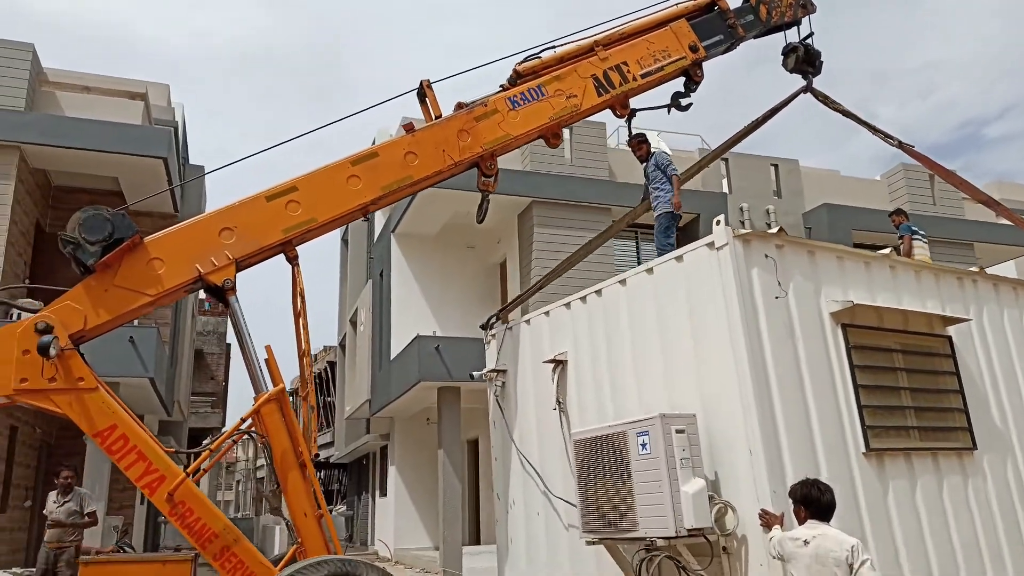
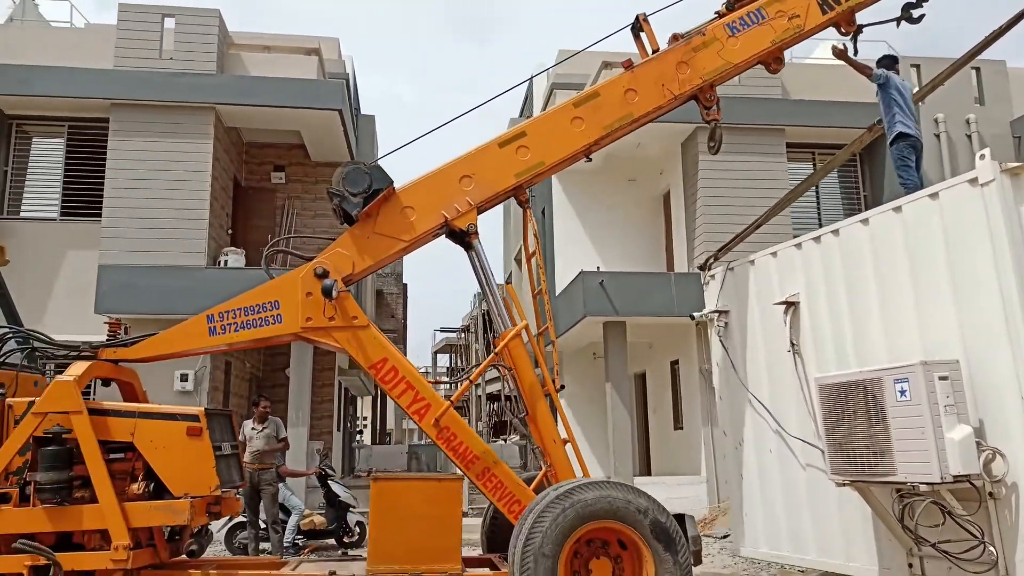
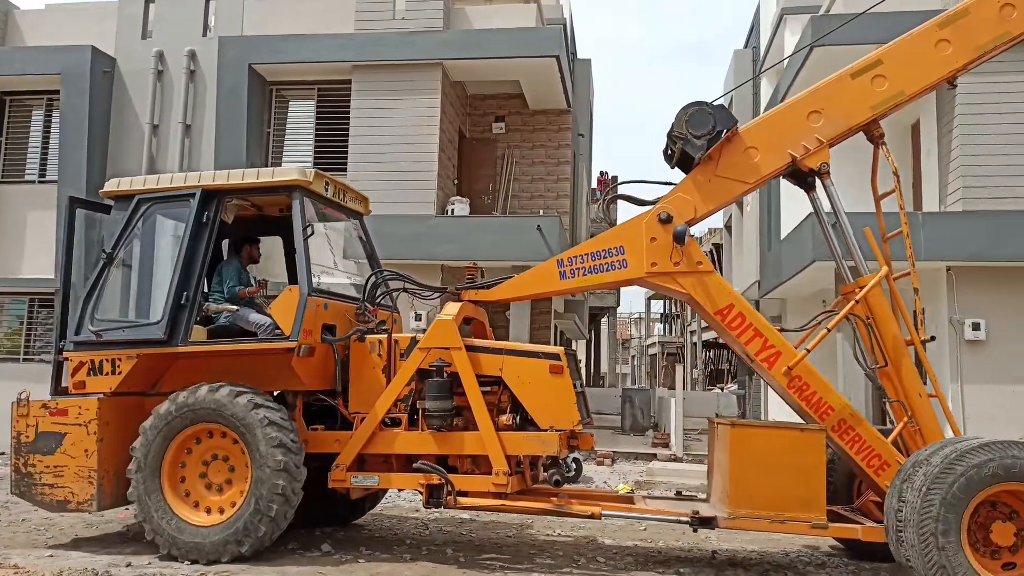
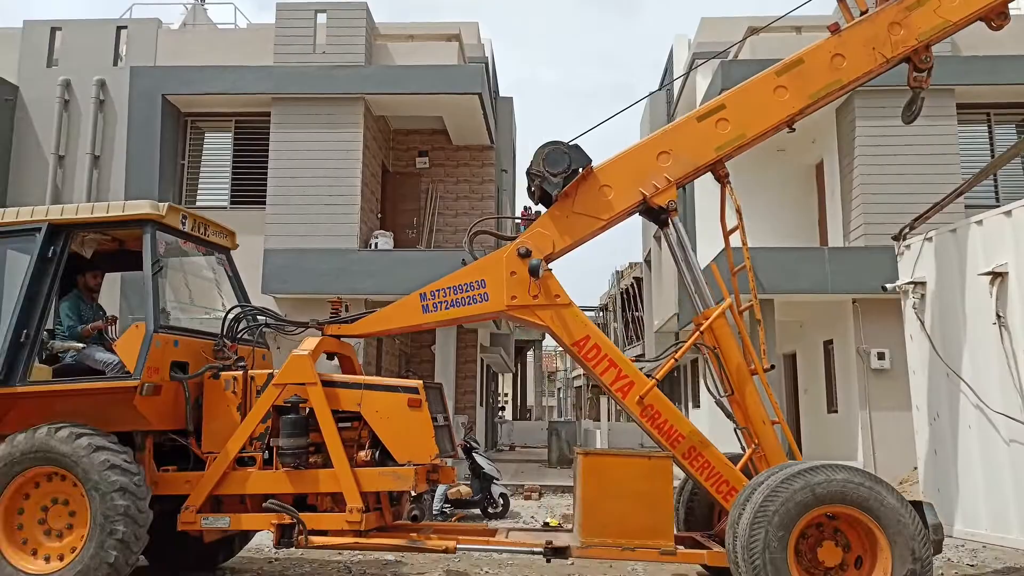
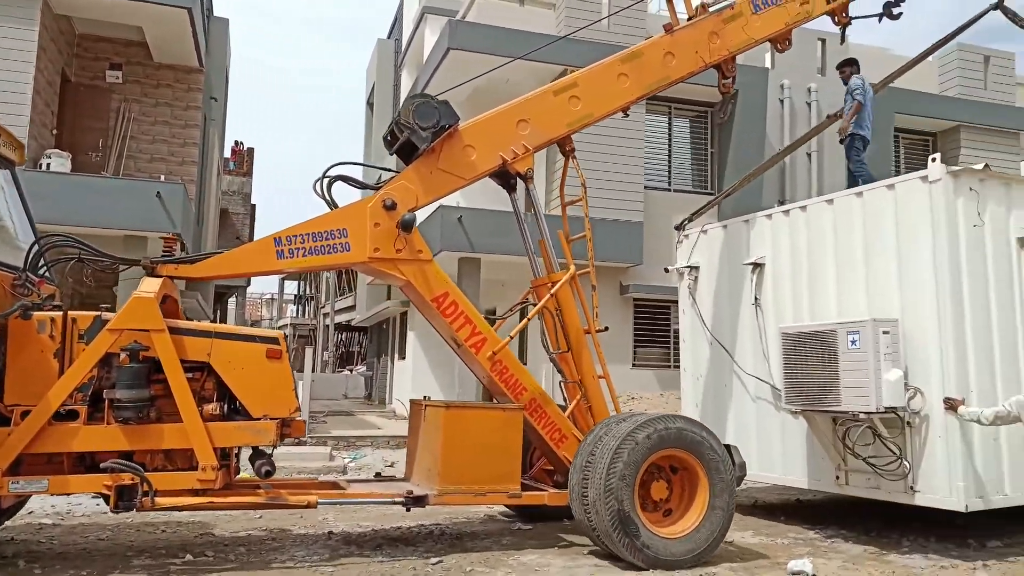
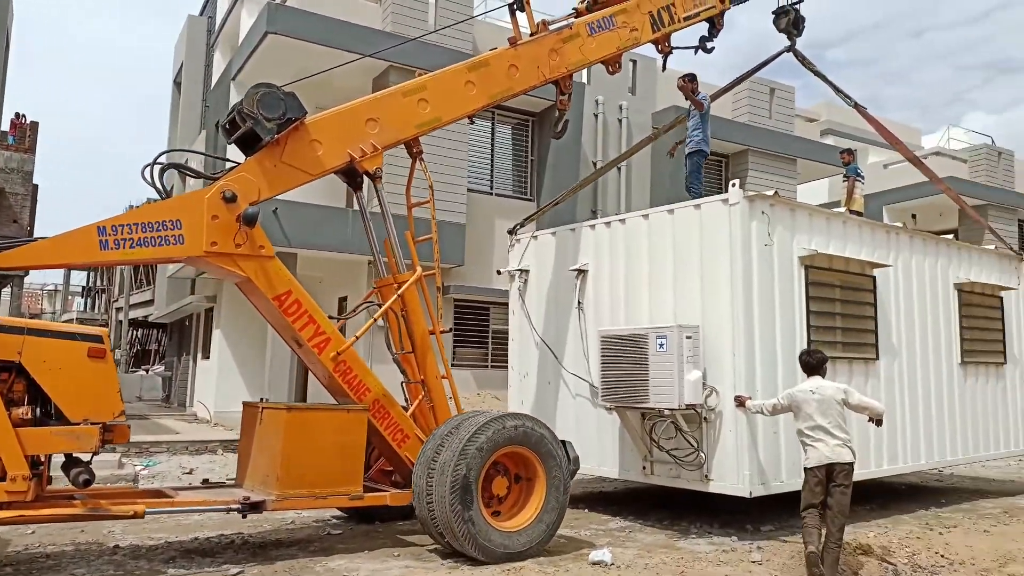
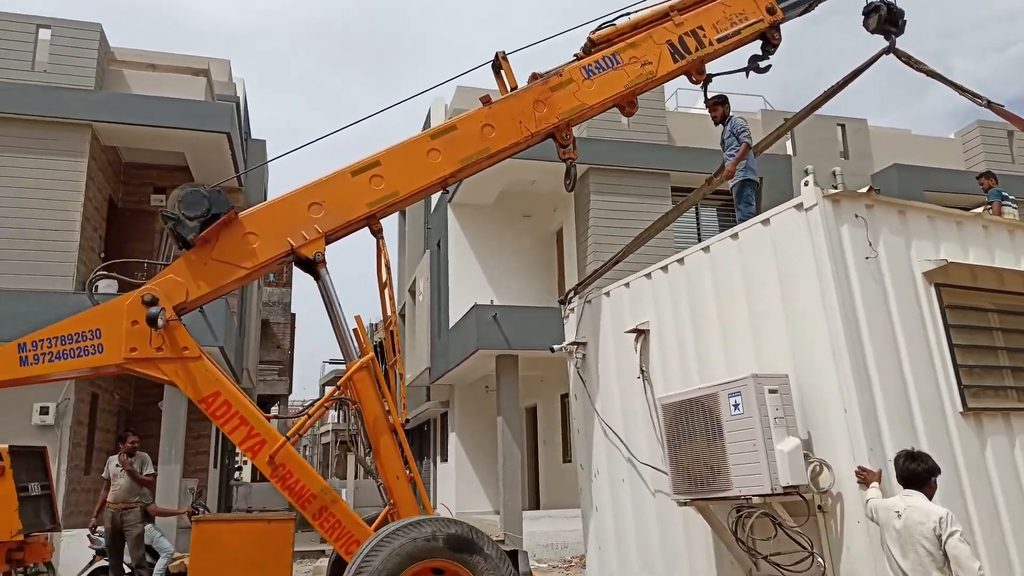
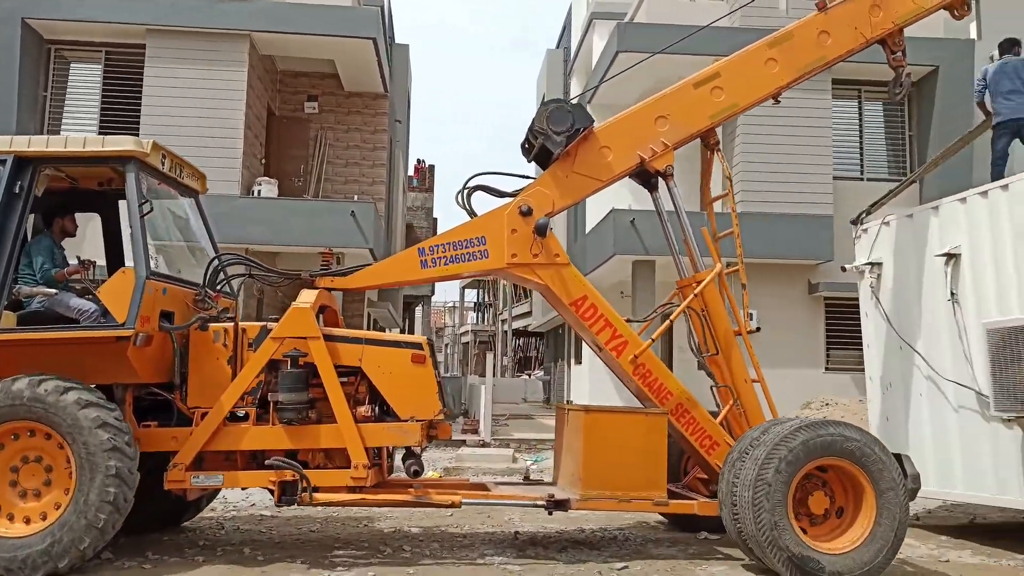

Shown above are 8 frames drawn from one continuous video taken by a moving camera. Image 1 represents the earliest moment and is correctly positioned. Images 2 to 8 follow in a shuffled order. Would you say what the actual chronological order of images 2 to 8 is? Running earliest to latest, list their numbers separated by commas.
7, 2, 4, 3, 8, 5, 6
